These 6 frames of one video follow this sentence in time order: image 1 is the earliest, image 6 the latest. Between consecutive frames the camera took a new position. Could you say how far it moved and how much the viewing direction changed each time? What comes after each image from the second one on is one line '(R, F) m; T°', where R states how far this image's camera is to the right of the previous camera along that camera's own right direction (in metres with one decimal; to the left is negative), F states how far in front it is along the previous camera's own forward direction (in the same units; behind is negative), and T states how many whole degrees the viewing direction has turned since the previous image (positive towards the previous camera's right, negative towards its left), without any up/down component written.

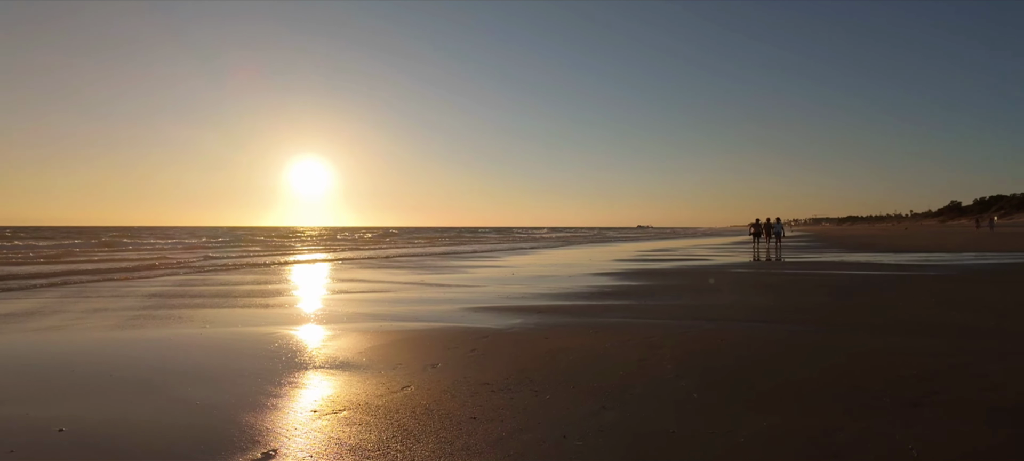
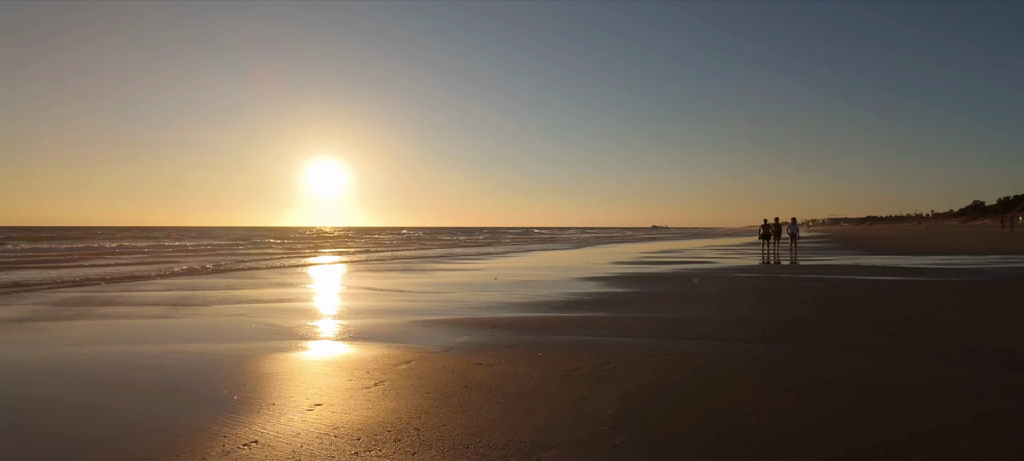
(+0.9, +1.5) m; -1°
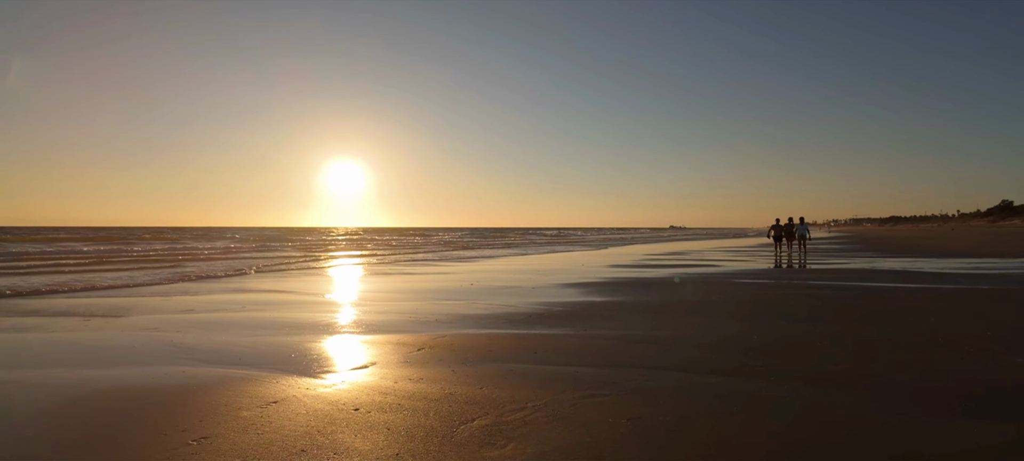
(+1.0, +1.6) m; -2°
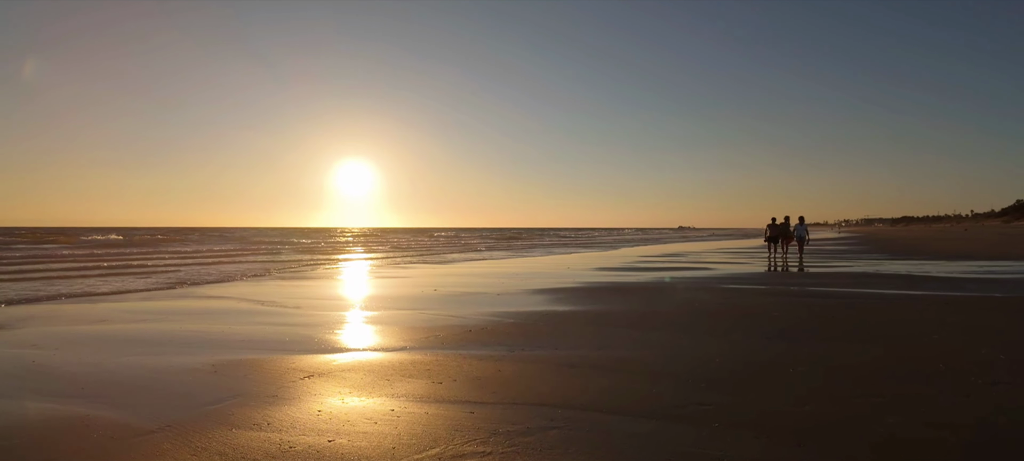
(+1.0, +1.4) m; -1°
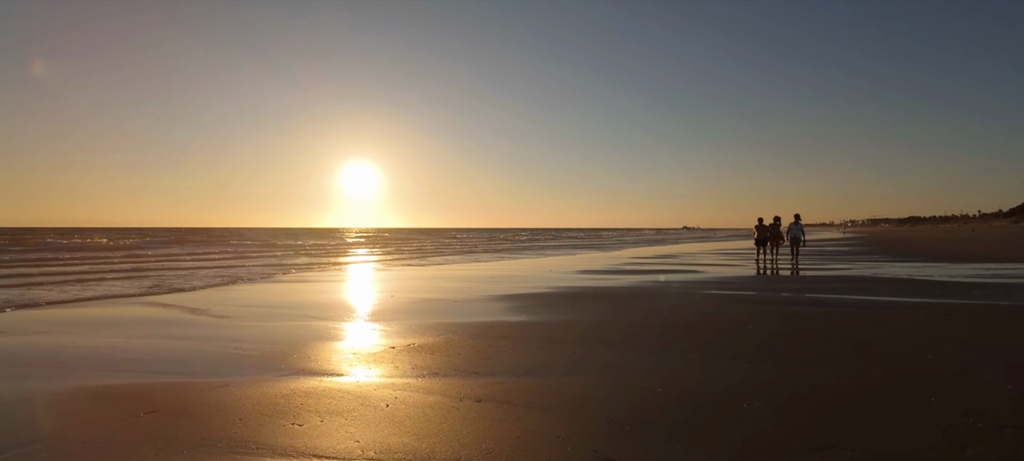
(+0.9, +1.2) m; 0°
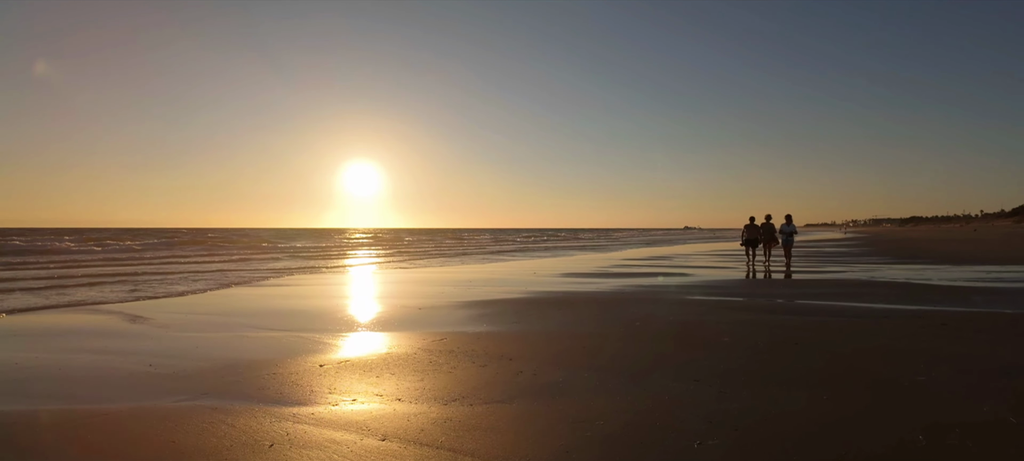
(+0.6, +0.8) m; 0°
